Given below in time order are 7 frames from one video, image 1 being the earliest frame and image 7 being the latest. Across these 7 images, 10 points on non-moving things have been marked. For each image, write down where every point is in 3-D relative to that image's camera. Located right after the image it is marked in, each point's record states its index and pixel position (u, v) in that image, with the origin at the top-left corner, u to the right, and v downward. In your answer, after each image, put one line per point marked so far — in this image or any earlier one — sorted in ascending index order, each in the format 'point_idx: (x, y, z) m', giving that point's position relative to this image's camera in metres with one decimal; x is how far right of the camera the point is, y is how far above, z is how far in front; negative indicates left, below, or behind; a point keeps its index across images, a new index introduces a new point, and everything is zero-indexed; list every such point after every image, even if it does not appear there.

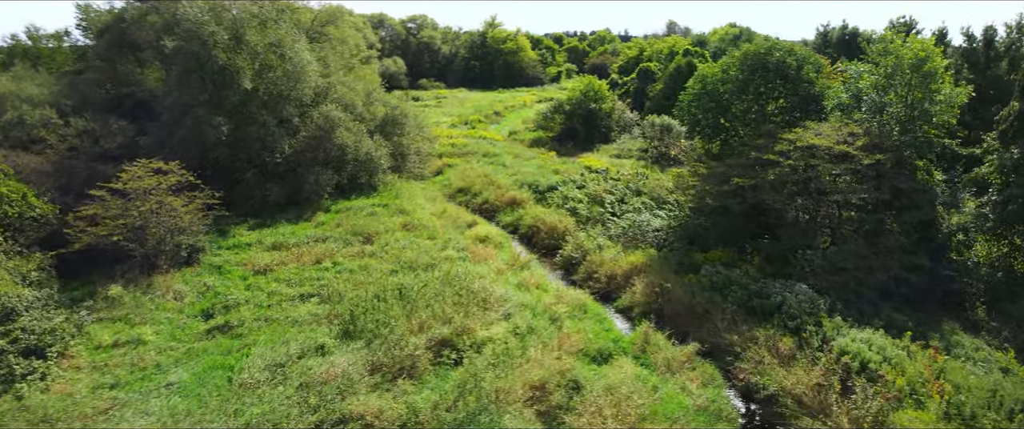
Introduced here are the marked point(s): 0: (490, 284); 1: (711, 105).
0: (-0.9, -2.8, +15.2) m
1: (+10.7, +5.7, +19.6) m
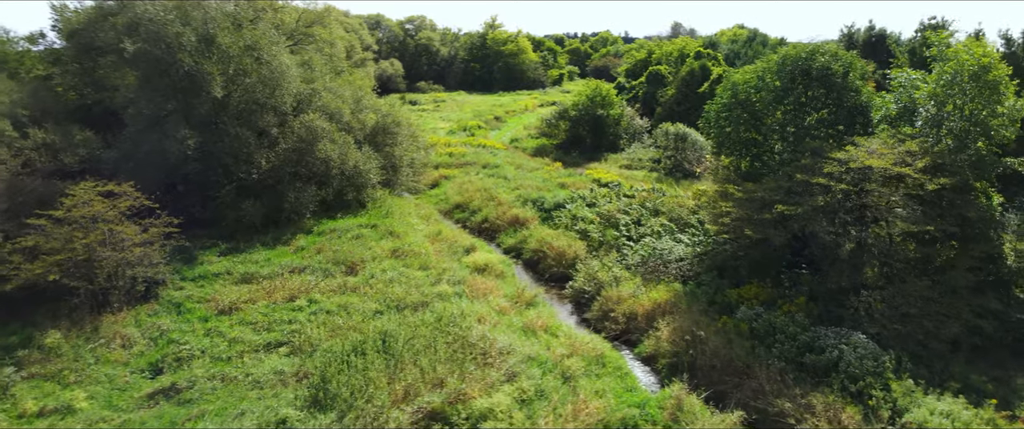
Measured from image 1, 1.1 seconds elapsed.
0: (-0.8, -4.0, +13.0) m
1: (+10.9, +4.5, +17.3) m
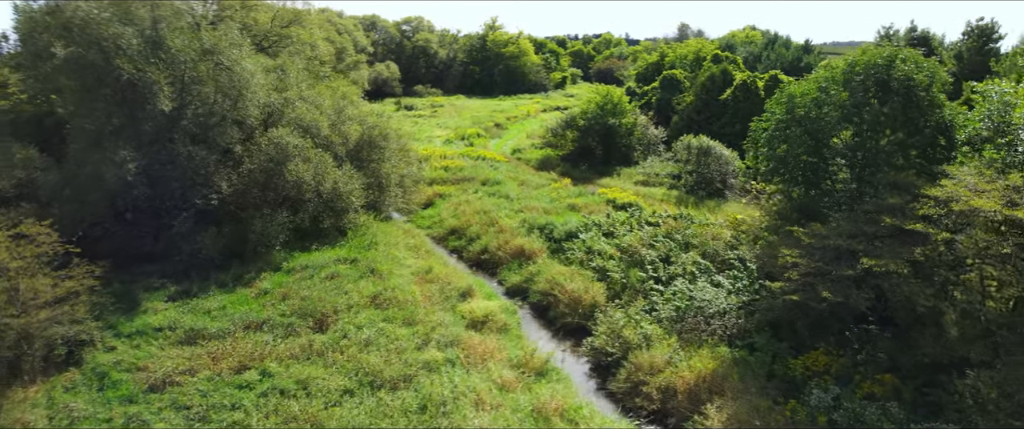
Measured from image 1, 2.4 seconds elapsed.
0: (-0.6, -5.5, +10.0) m
1: (+11.1, +3.0, +14.3) m
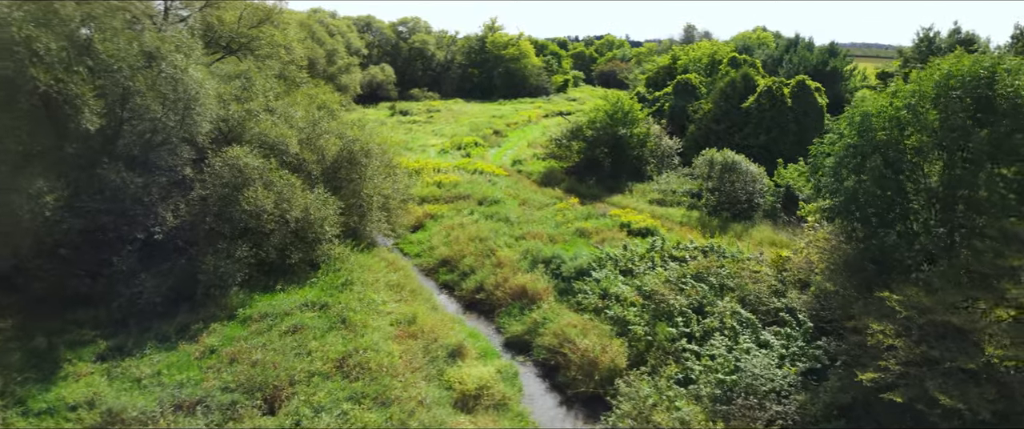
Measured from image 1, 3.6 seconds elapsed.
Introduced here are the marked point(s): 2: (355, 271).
0: (-0.6, -6.9, +7.2) m
1: (+11.1, +1.5, +11.5) m
2: (-7.0, -2.6, +16.7) m
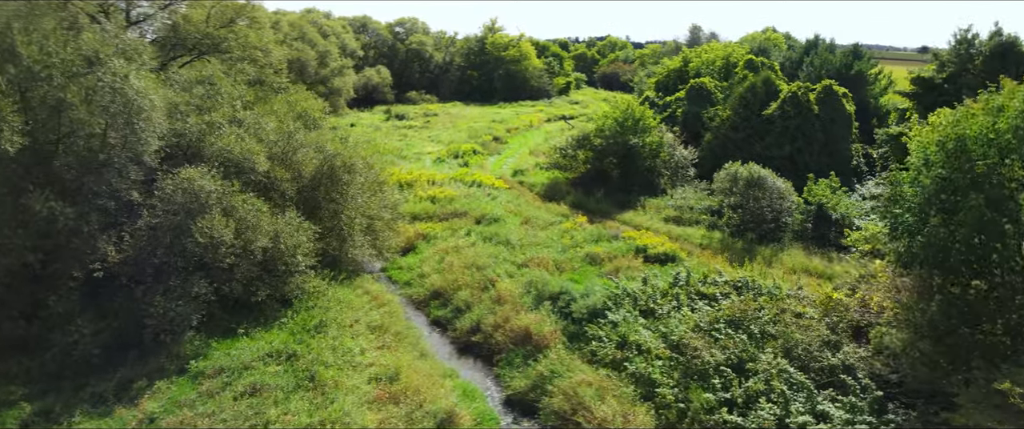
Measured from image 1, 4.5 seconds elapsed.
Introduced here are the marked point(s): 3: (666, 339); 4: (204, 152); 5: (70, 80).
0: (-0.5, -8.0, +4.9) m
1: (+11.1, +0.4, +9.3) m
2: (-6.9, -3.7, +14.5) m
3: (+5.0, -4.0, +12.1) m
4: (-11.8, +2.4, +14.3) m
5: (-14.1, +4.3, +11.9) m
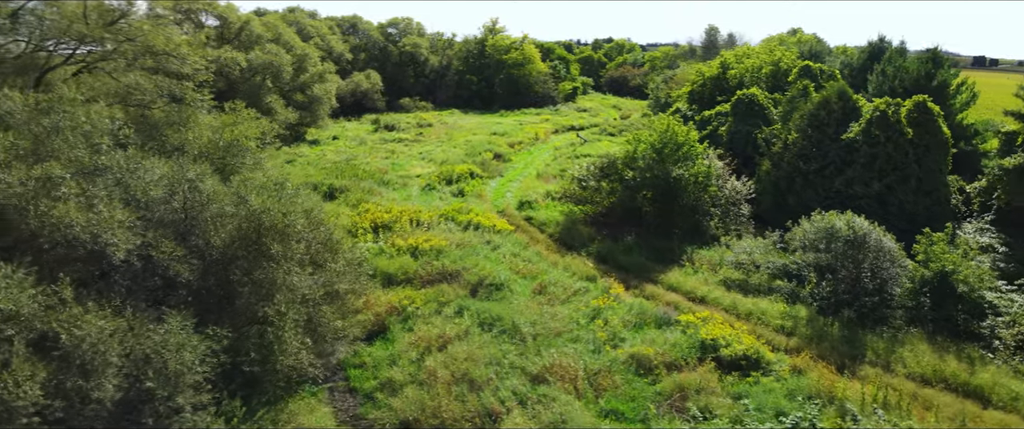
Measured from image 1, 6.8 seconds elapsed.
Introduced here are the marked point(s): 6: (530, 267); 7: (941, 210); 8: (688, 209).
0: (-0.2, -10.7, -0.7) m
1: (+11.5, -2.3, +3.7) m
2: (-6.6, -6.4, +8.9) m
3: (+5.3, -6.7, +6.6) m
4: (-11.4, -0.3, +8.8) m
5: (-13.8, +1.6, +6.4) m
6: (+0.8, -2.4, +17.0) m
7: (+21.9, +0.3, +19.0) m
8: (+9.4, +0.3, +20.1) m
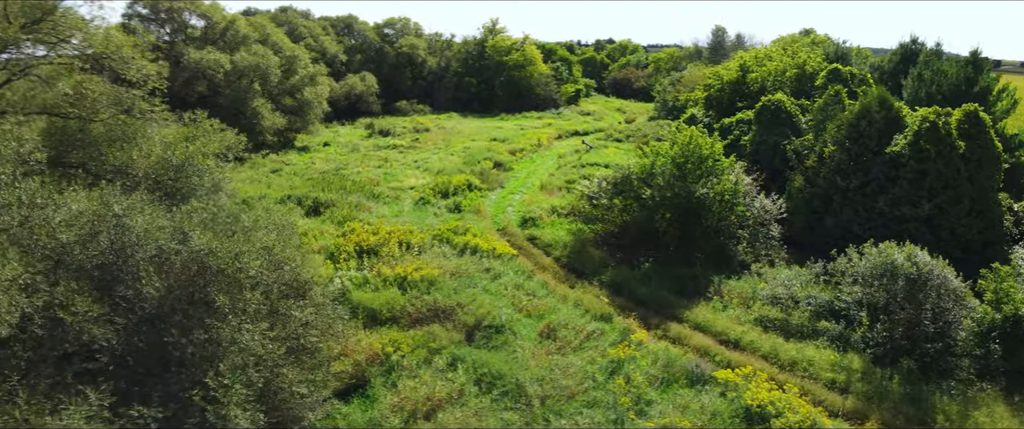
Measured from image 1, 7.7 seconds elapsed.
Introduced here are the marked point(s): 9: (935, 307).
0: (-0.1, -11.8, -2.9) m
1: (+11.6, -3.4, +1.5) m
2: (-6.5, -7.5, +6.7) m
3: (+5.4, -7.8, +4.3) m
4: (-11.3, -1.4, +6.5) m
5: (-13.7, +0.5, +4.2) m
6: (+0.9, -3.5, +14.8) m
7: (+22.0, -0.9, +16.8) m
8: (+9.5, -0.8, +17.9) m
9: (+14.5, -3.2, +12.6) m
